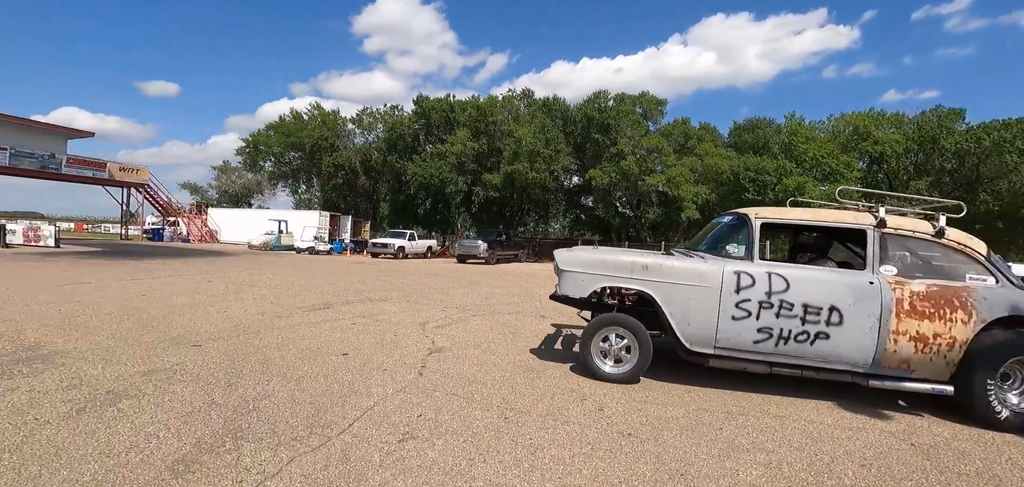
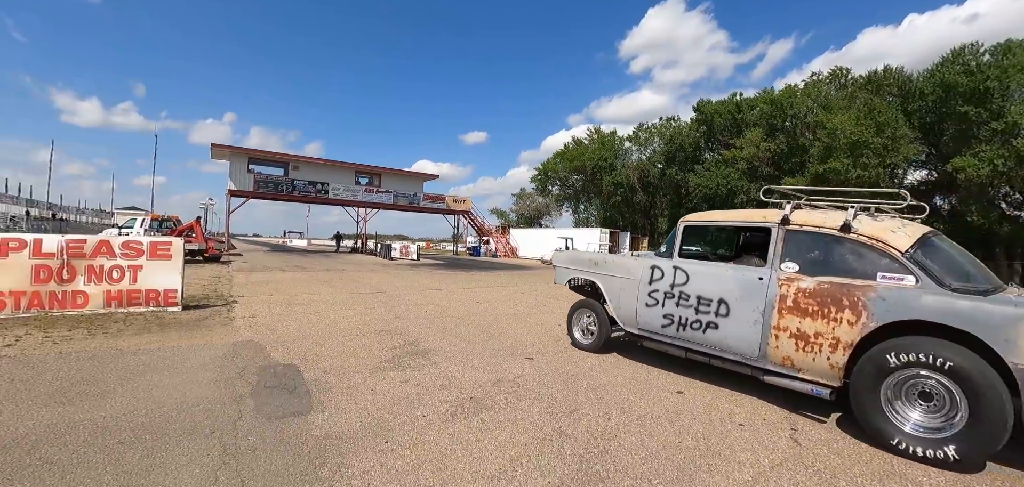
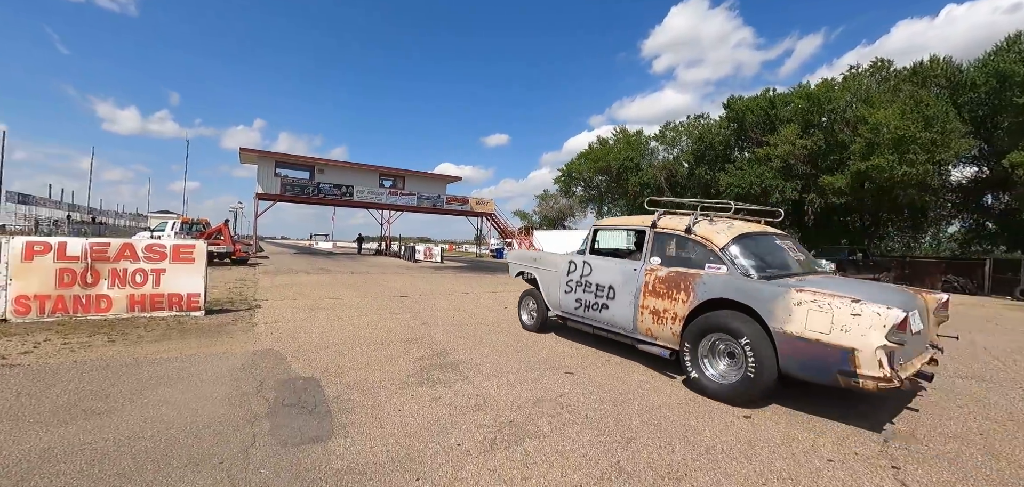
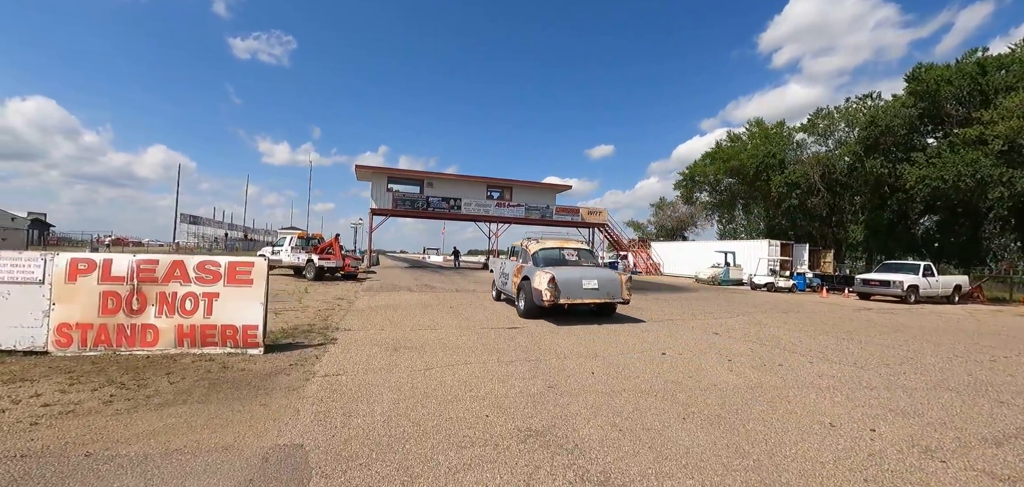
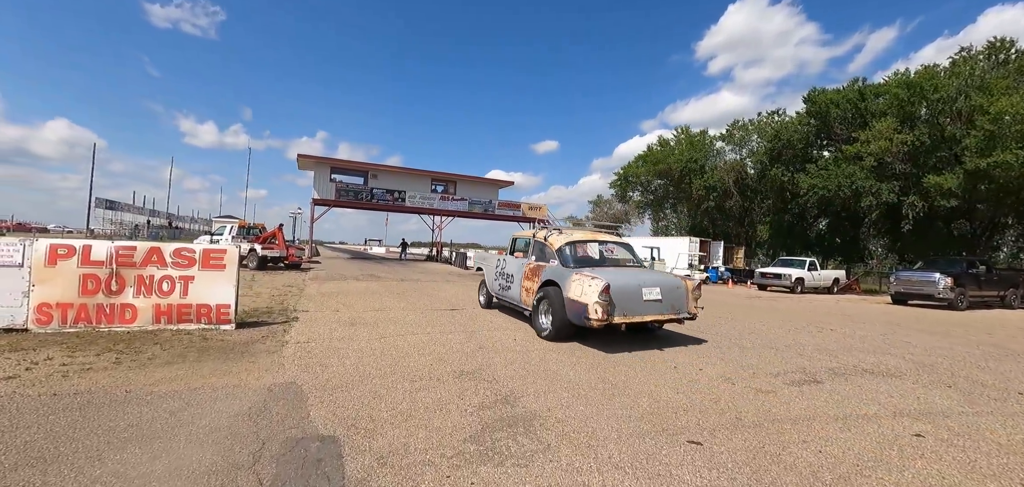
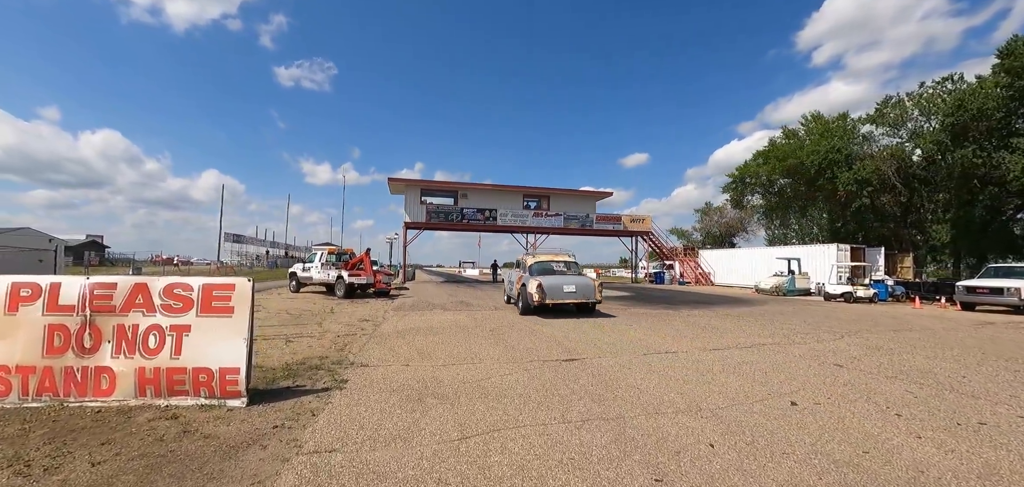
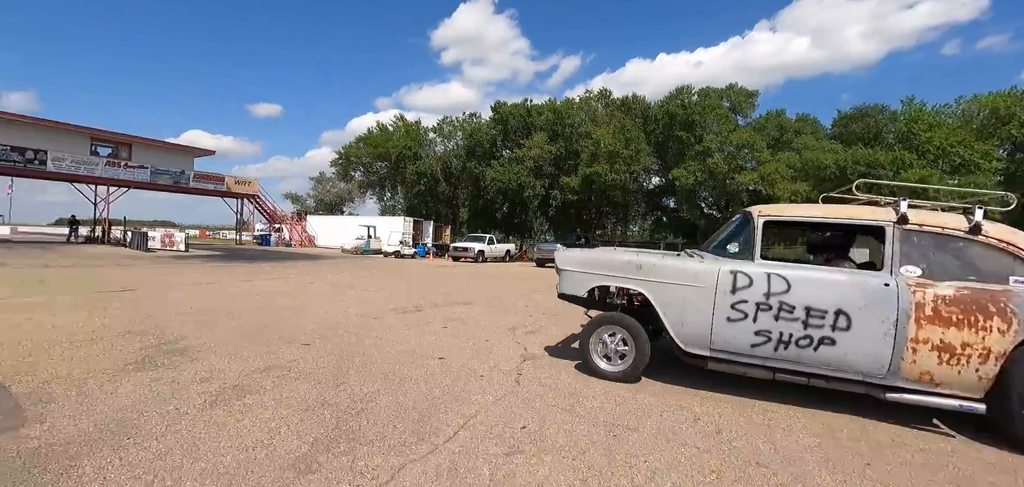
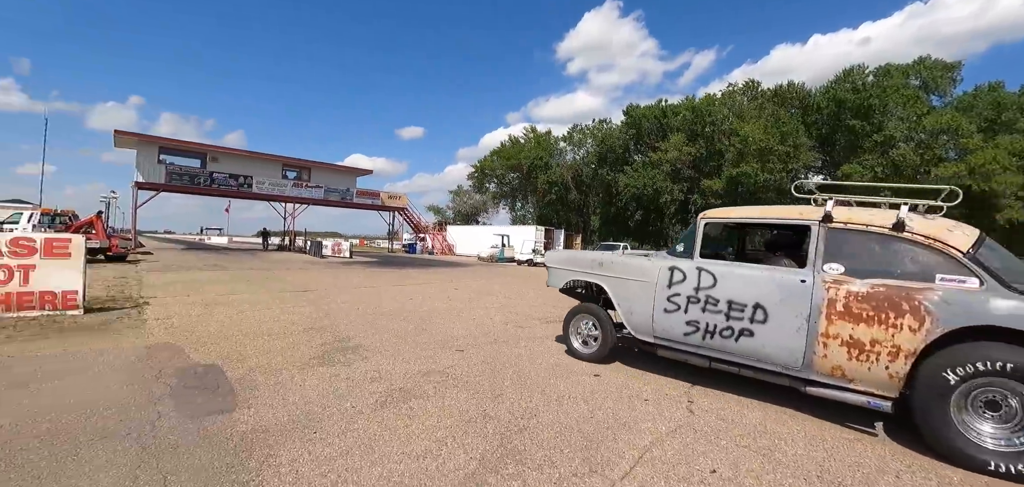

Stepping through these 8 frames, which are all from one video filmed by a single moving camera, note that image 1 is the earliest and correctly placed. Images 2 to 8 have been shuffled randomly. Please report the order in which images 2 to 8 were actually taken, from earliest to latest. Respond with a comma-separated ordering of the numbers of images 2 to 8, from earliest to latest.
7, 8, 2, 3, 5, 4, 6
